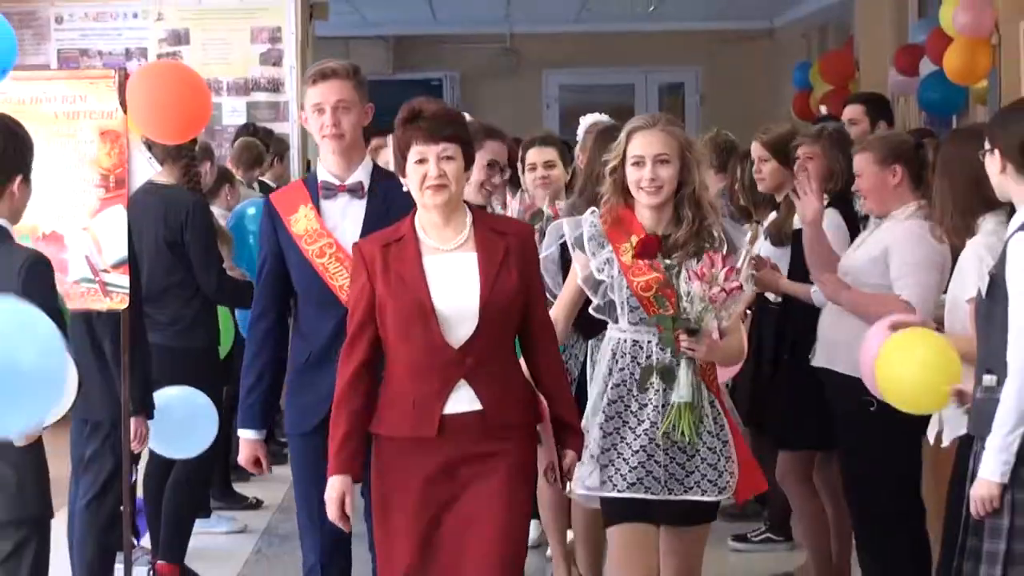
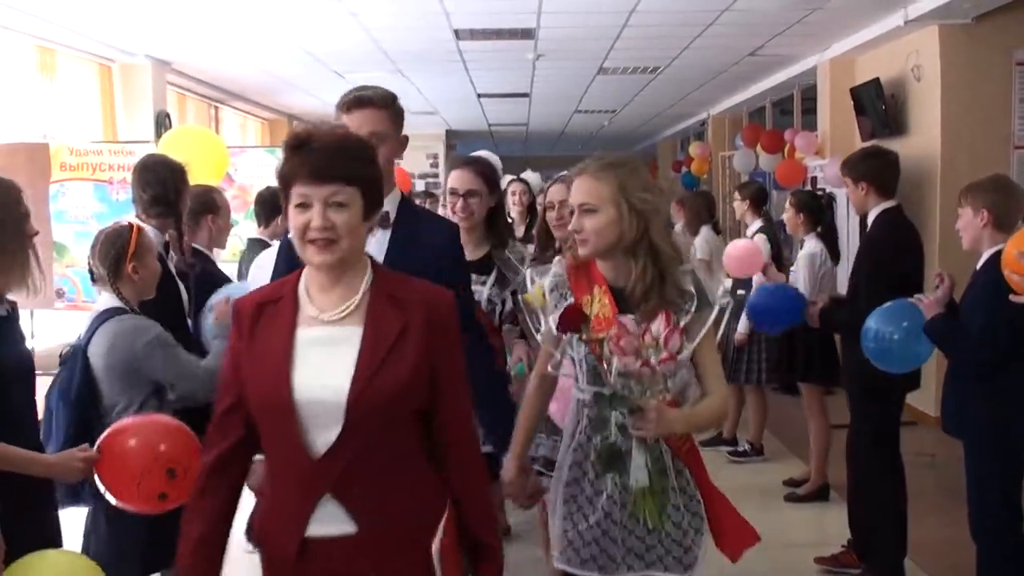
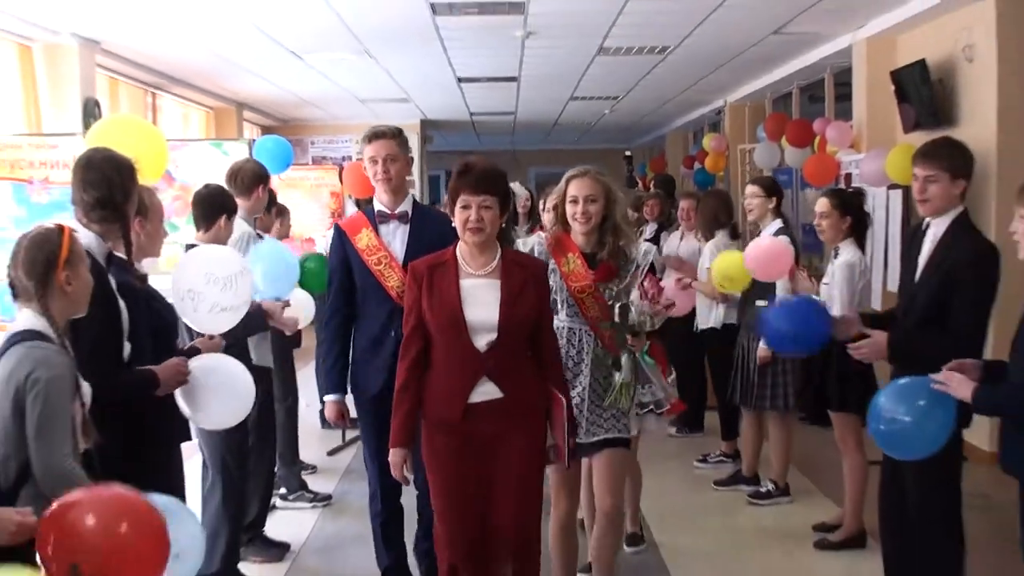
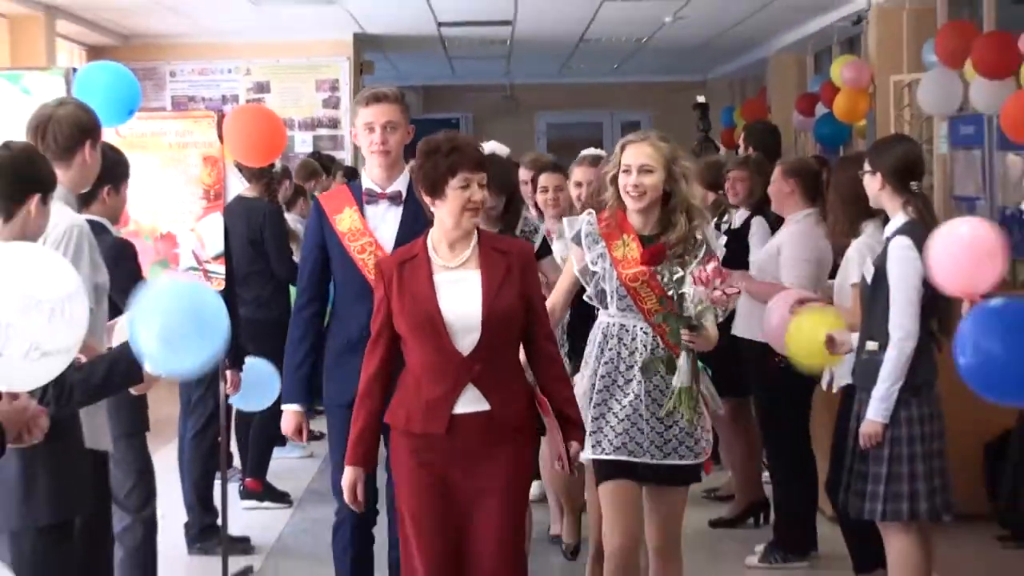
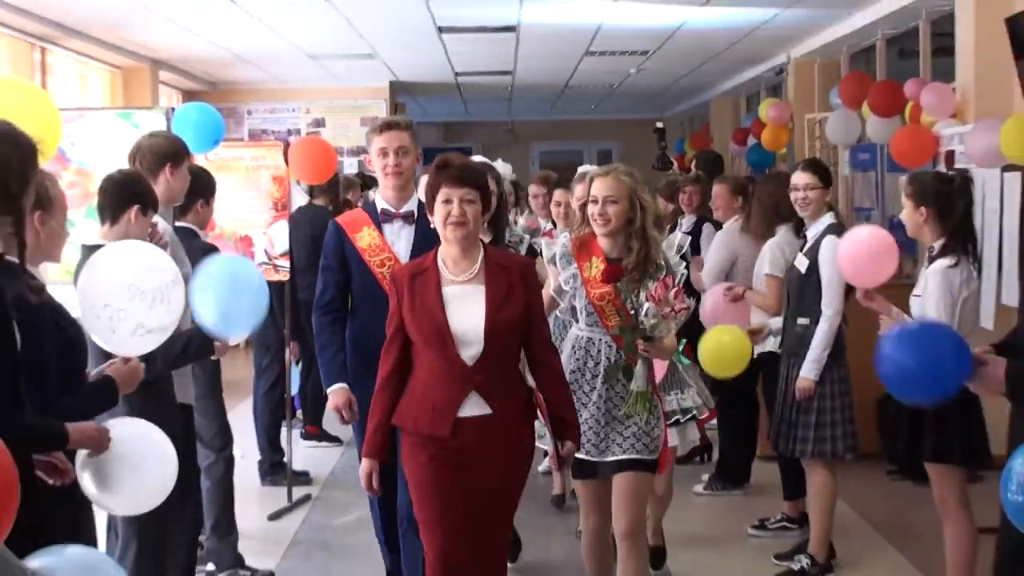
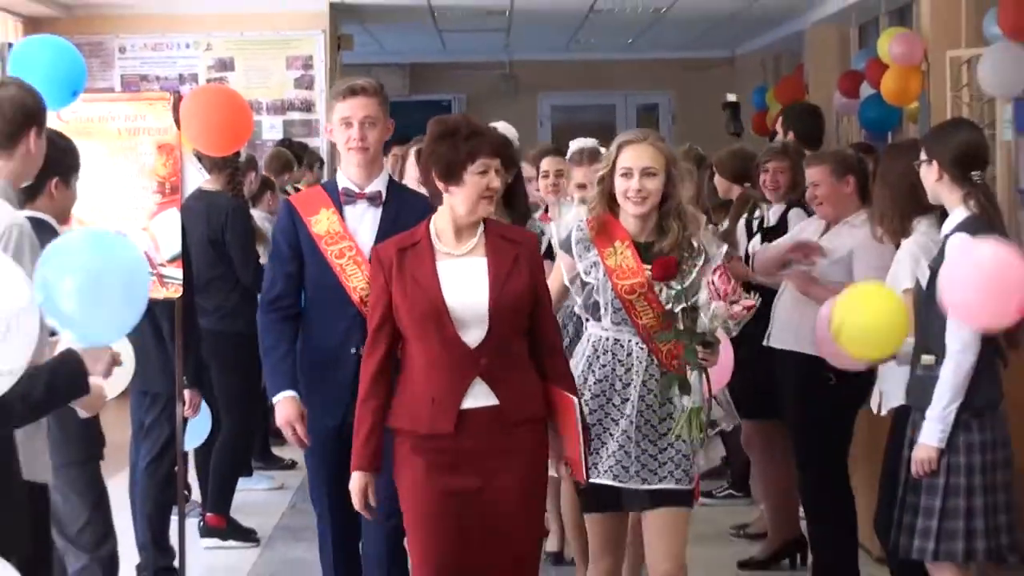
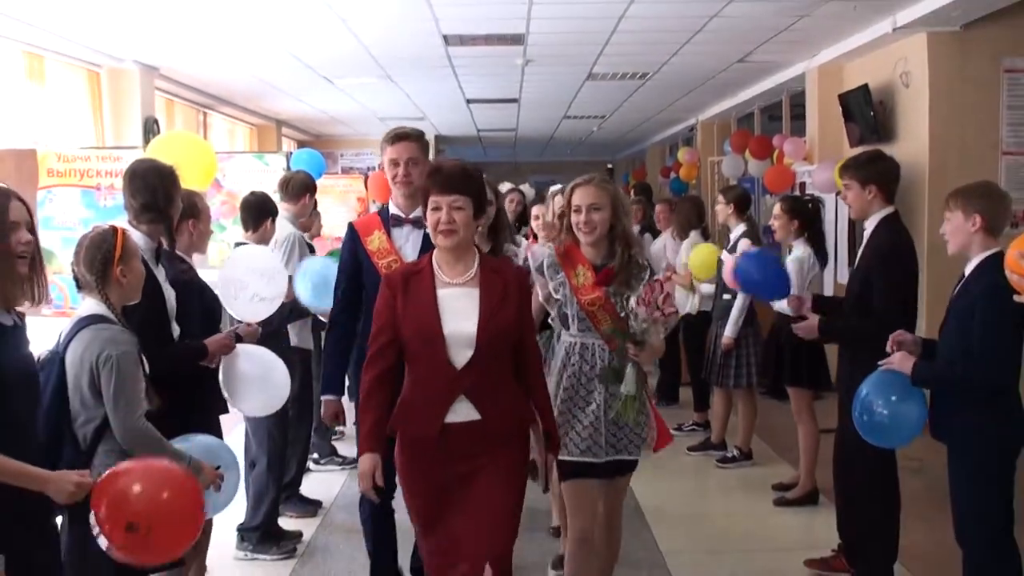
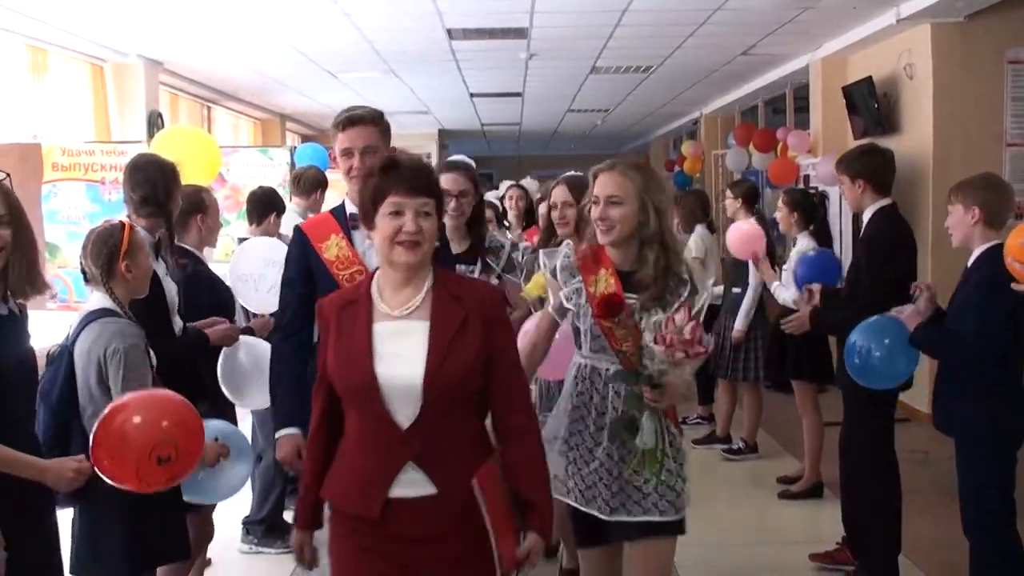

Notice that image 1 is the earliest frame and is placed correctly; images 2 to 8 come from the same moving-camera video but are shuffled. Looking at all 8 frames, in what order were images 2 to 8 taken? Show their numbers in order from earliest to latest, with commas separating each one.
6, 4, 5, 3, 7, 8, 2
